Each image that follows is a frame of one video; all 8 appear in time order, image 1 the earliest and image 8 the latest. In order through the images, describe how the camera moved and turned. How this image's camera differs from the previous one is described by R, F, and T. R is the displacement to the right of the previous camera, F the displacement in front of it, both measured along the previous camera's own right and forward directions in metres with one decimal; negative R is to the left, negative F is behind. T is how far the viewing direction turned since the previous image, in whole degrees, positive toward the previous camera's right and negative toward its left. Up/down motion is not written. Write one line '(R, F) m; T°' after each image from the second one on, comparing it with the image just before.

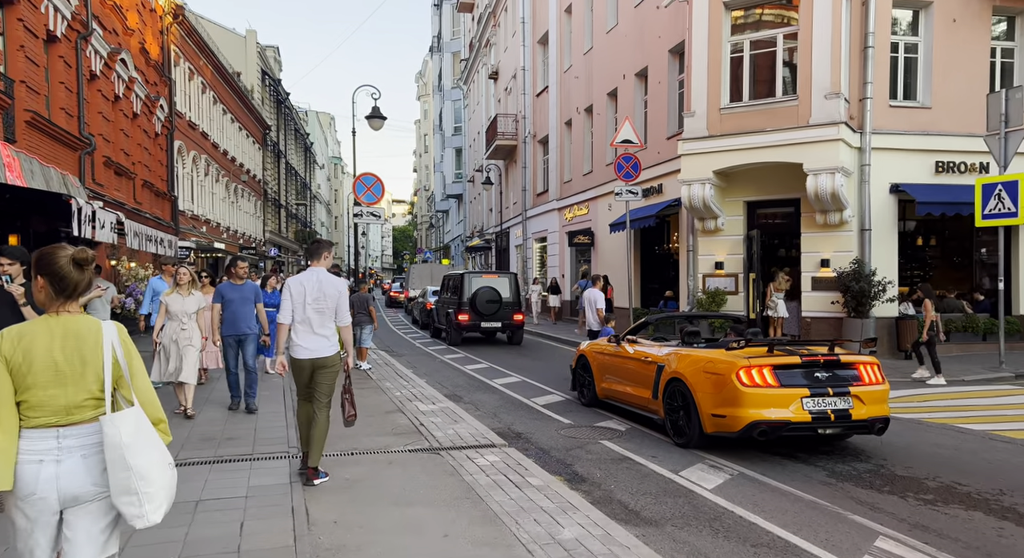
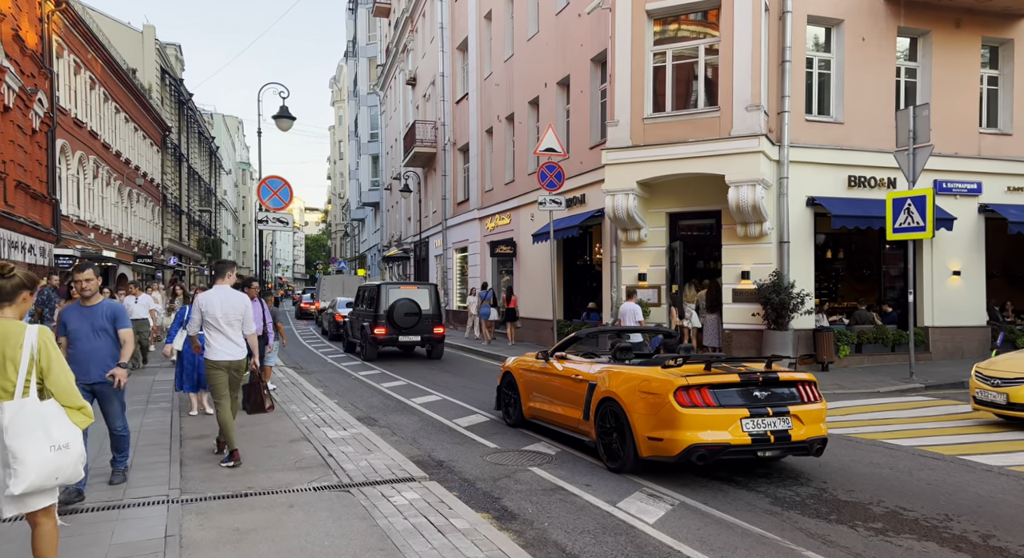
(0.0, +0.6) m; +7°
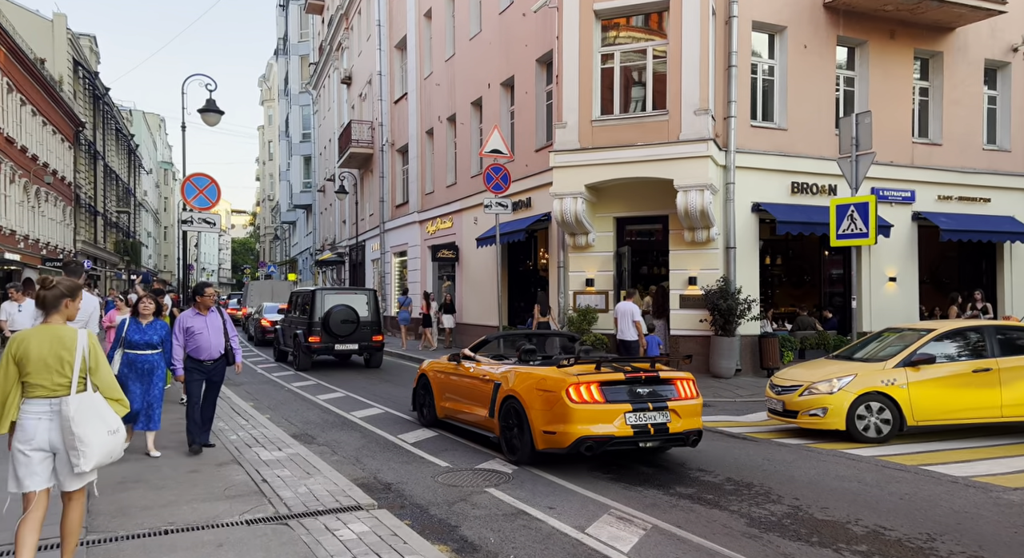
(-0.2, +0.5) m; +5°
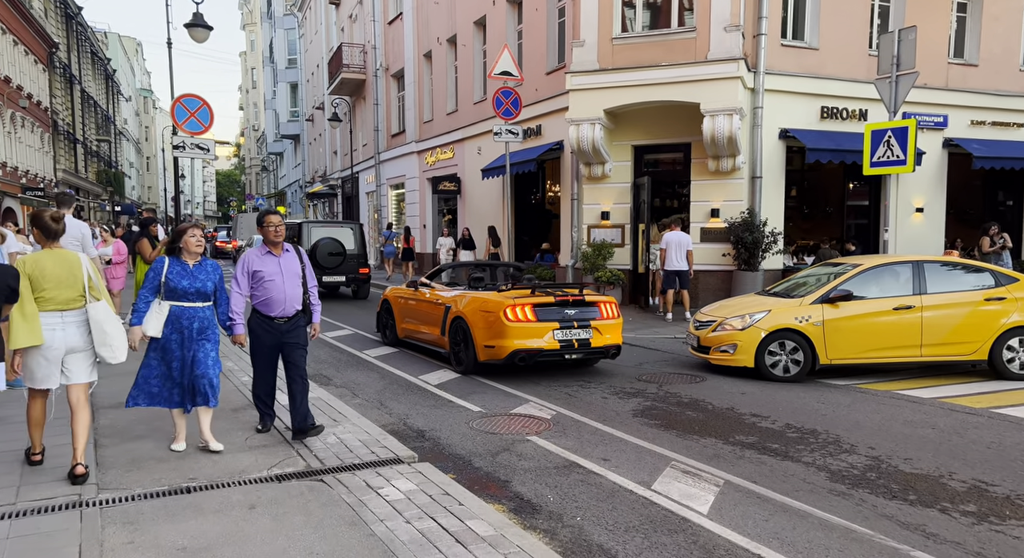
(-0.5, +0.7) m; +1°
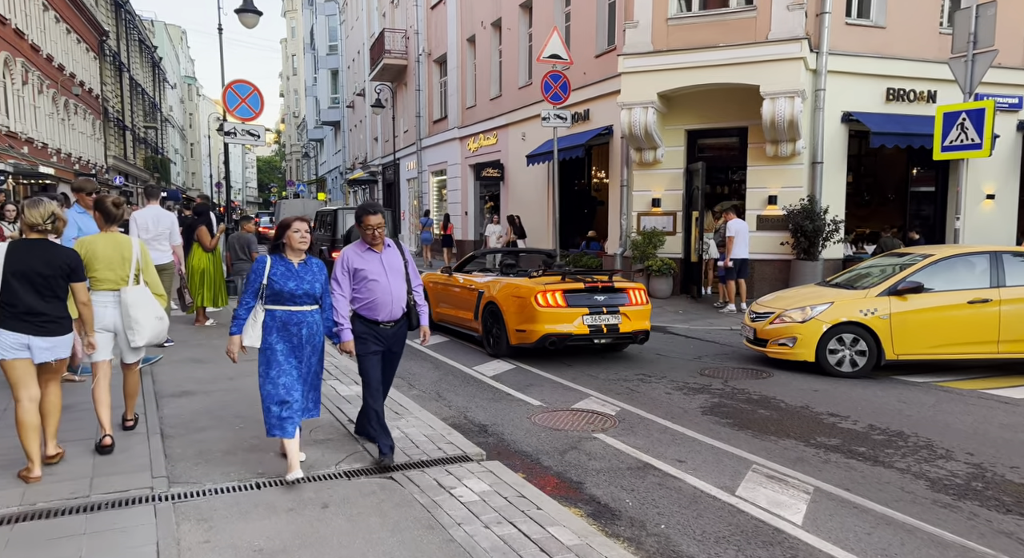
(-0.3, +0.2) m; -3°
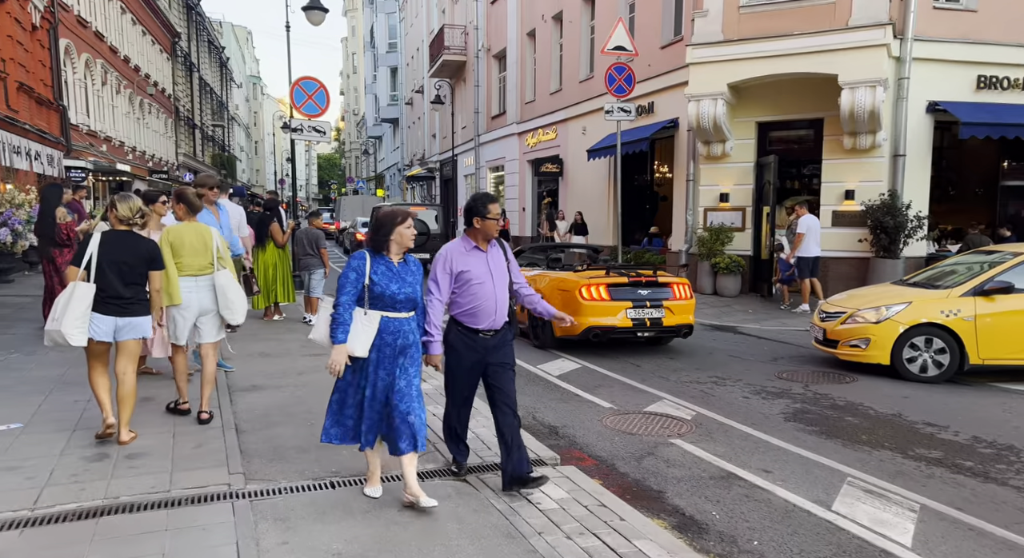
(-0.2, +0.2) m; -4°
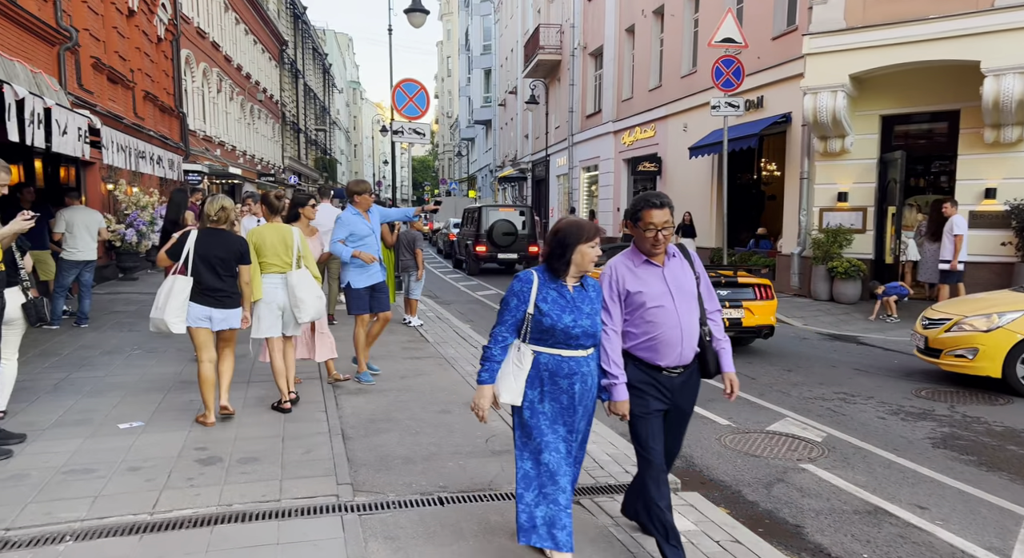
(-0.2, +0.3) m; -7°
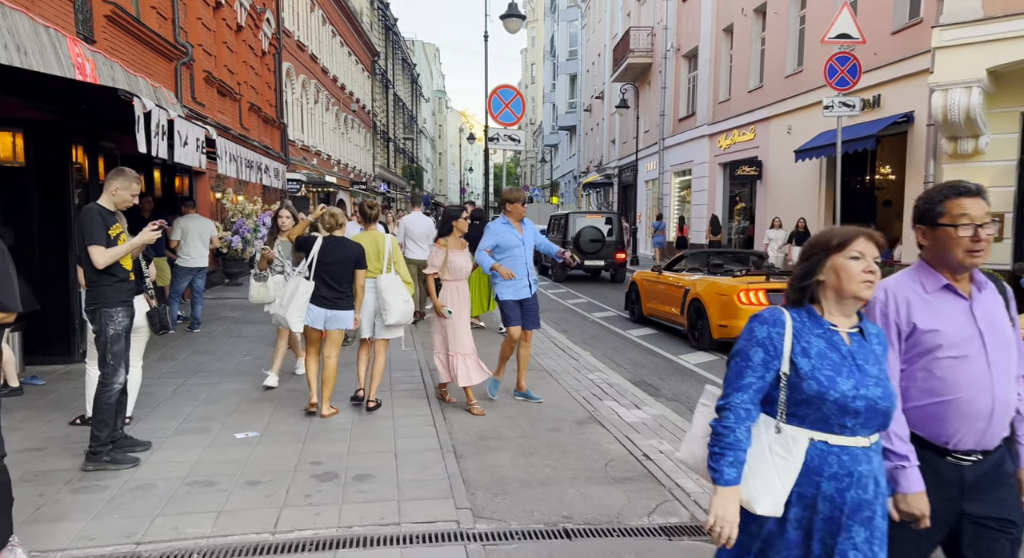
(-0.3, +0.3) m; -7°
